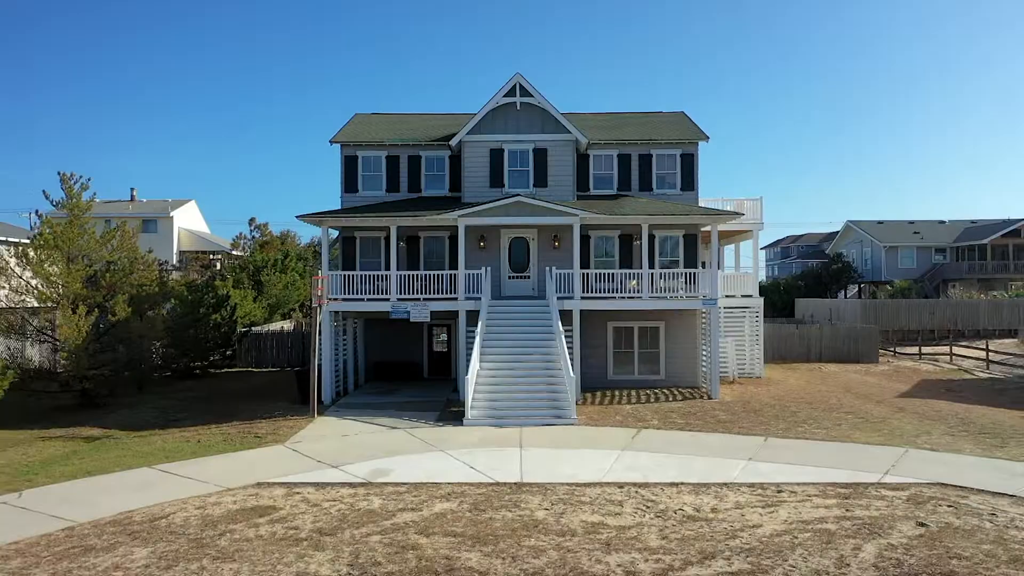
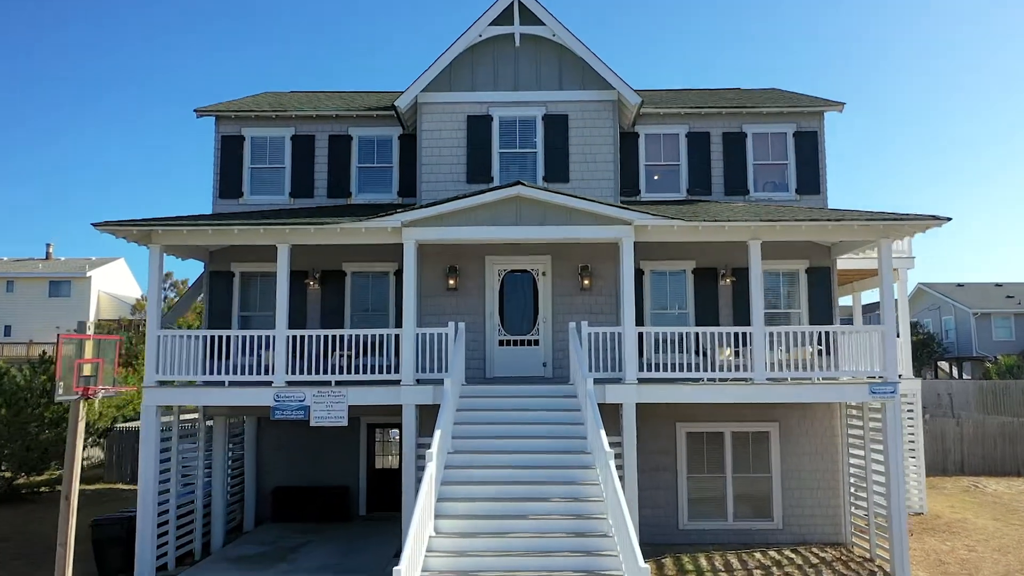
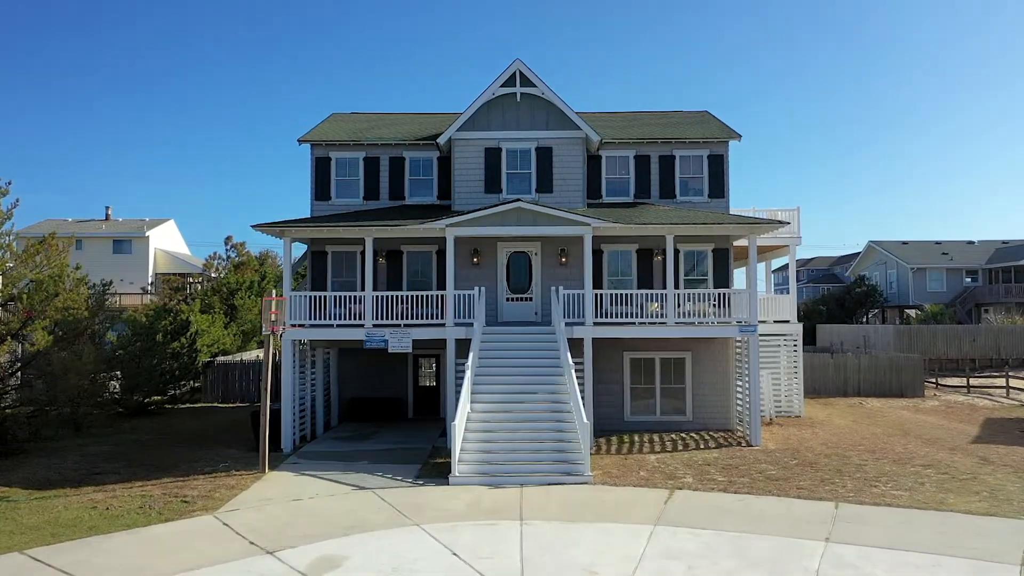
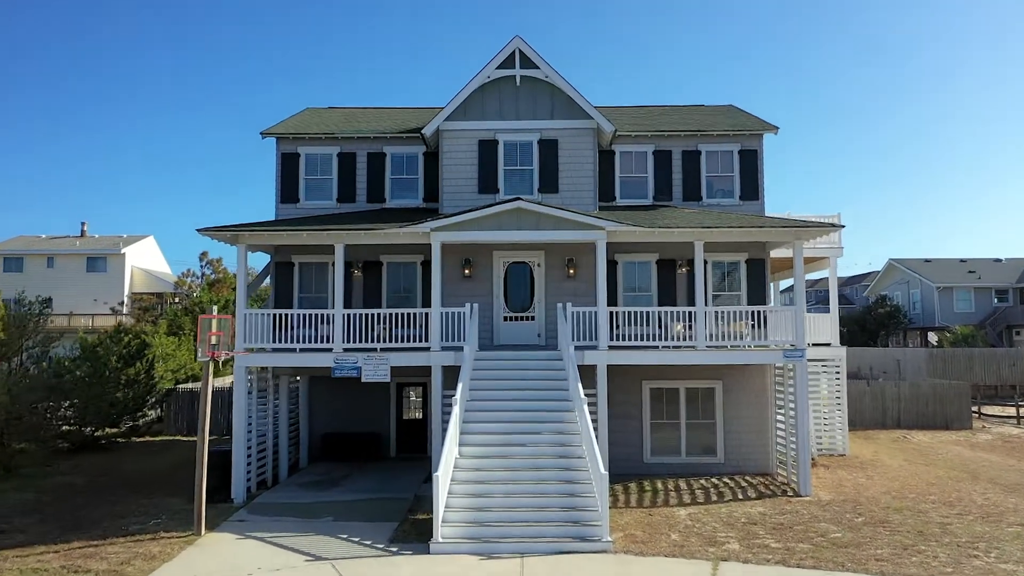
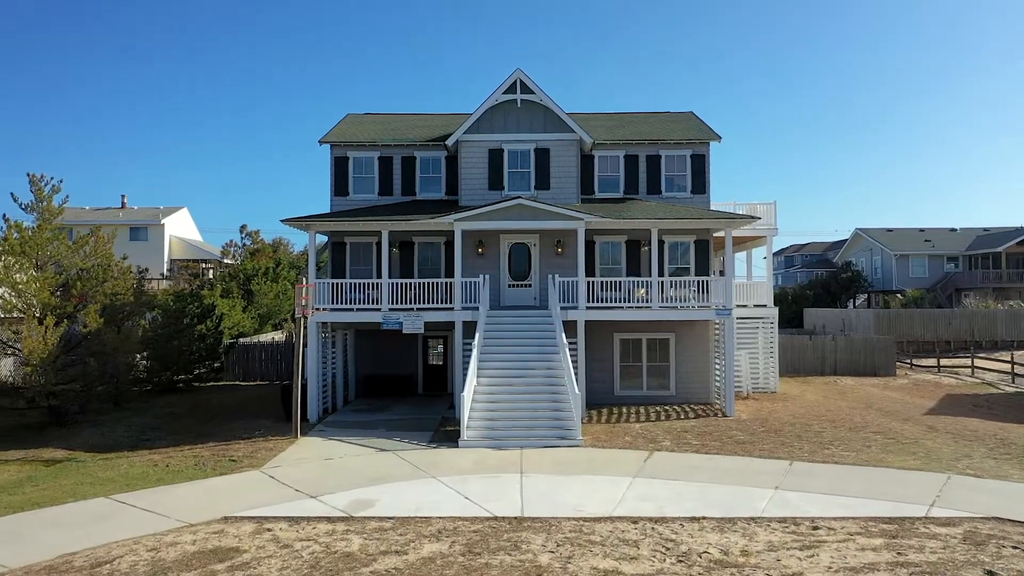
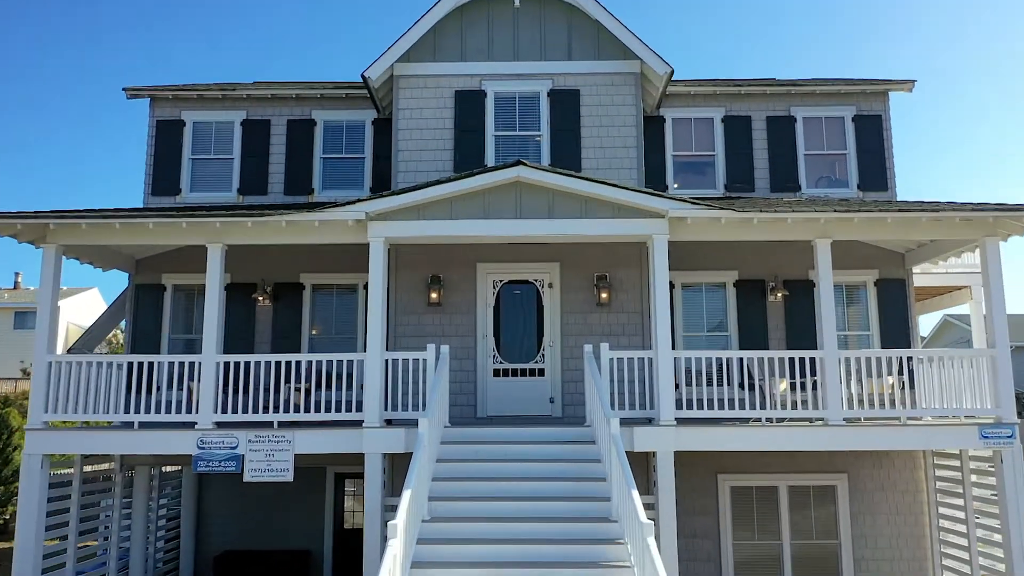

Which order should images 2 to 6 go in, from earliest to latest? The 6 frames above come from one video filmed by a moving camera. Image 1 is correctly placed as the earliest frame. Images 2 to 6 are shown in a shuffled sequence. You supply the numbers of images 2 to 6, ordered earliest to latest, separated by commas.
5, 3, 4, 2, 6
